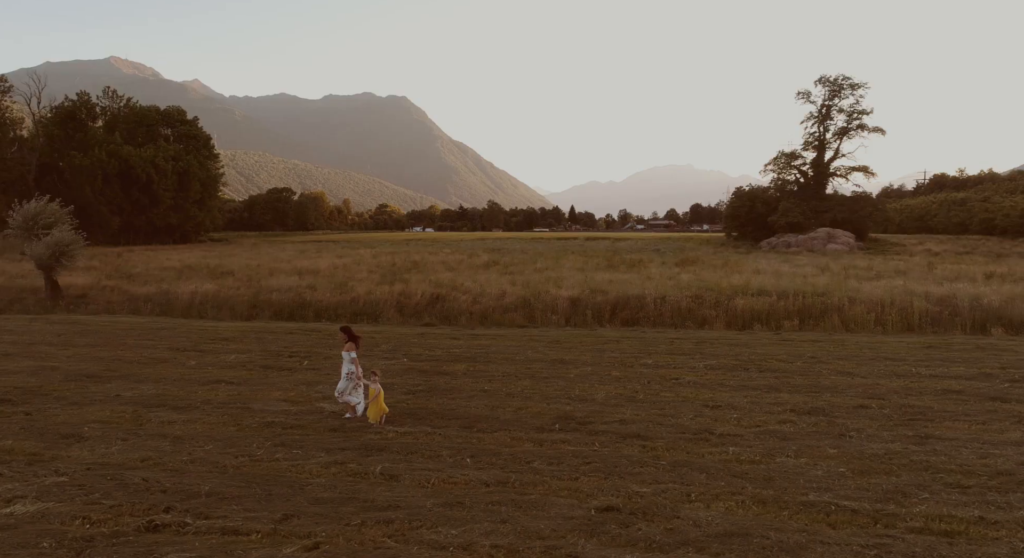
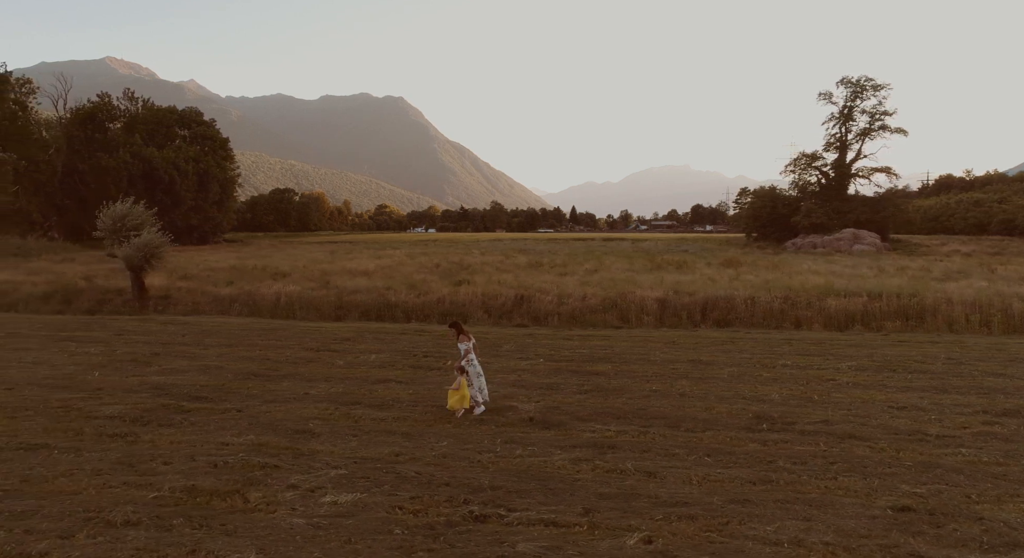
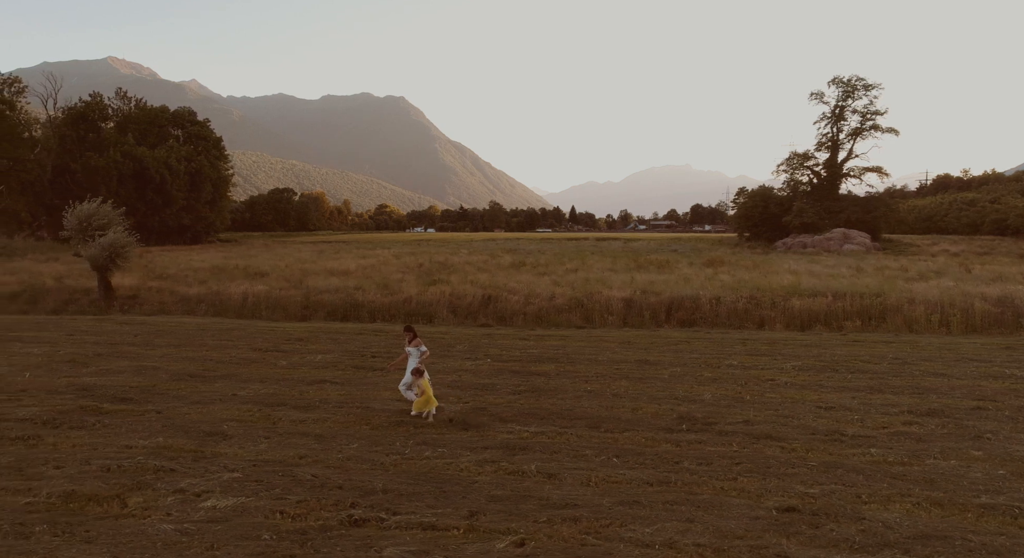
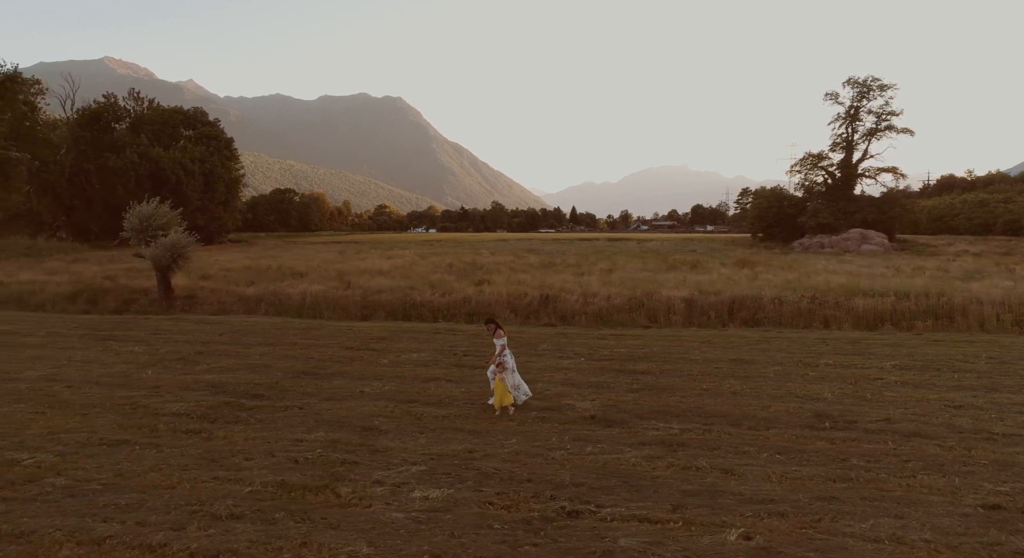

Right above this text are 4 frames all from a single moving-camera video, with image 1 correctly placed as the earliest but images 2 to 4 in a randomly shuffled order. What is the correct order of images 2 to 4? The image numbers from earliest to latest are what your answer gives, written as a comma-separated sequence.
3, 2, 4
